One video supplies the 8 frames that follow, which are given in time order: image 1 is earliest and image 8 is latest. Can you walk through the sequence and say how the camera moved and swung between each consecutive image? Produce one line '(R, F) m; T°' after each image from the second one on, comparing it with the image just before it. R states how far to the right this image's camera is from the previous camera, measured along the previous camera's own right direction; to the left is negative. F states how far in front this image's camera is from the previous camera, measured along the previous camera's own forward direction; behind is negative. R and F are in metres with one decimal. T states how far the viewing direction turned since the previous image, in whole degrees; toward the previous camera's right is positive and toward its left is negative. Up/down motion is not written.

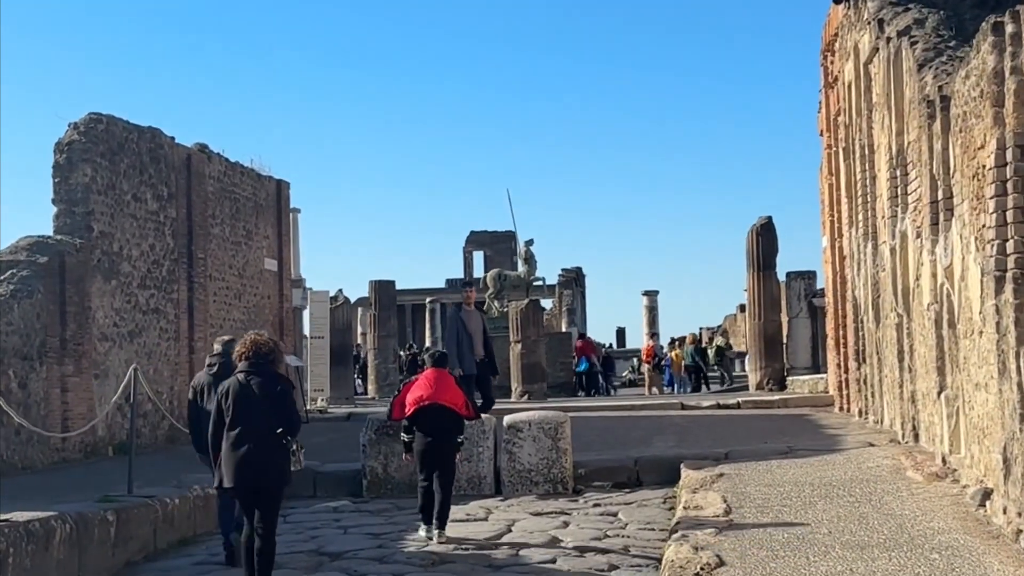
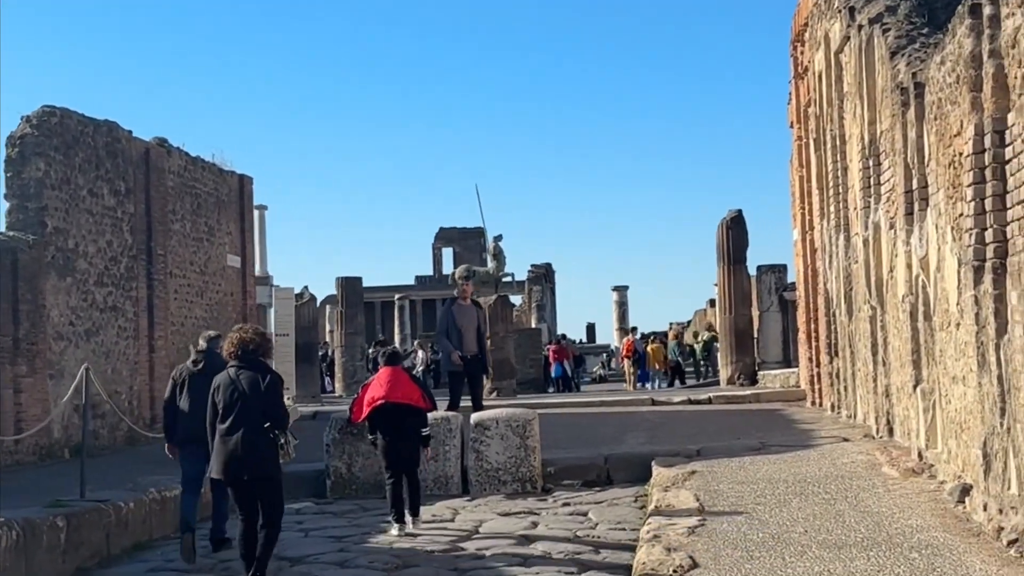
(0.0, +0.3) m; +1°
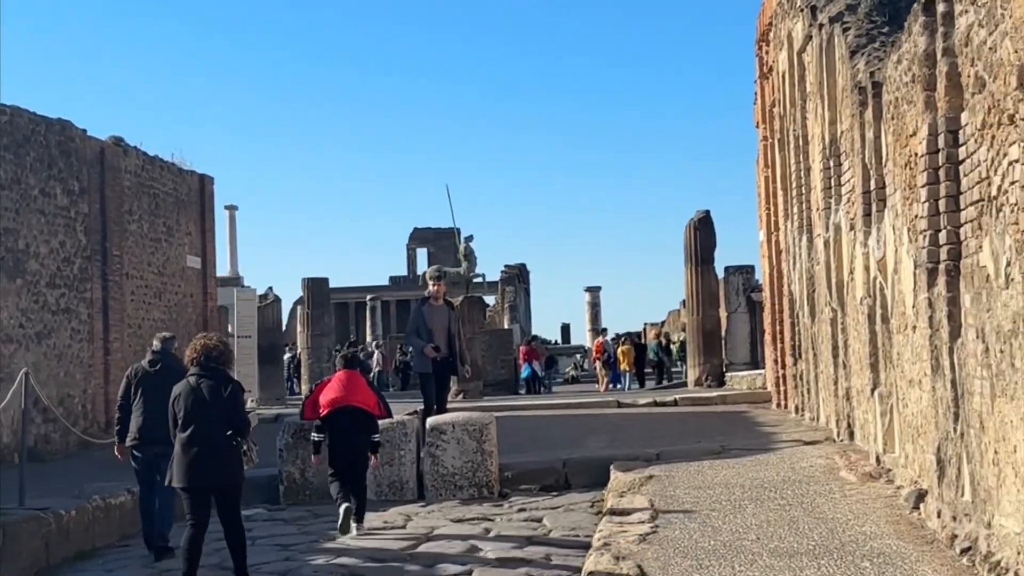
(+0.2, +0.2) m; +1°
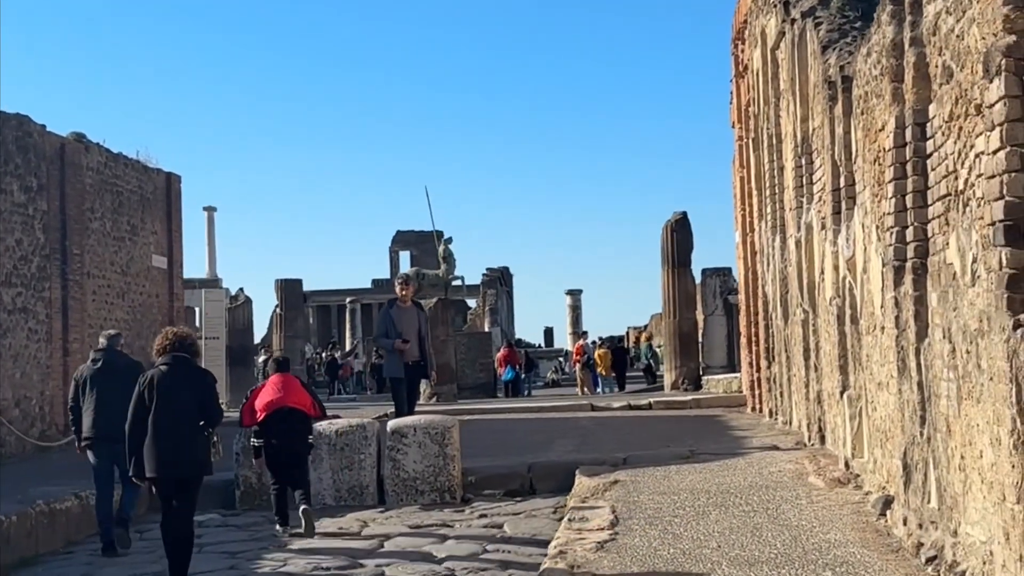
(+0.2, +0.3) m; +1°
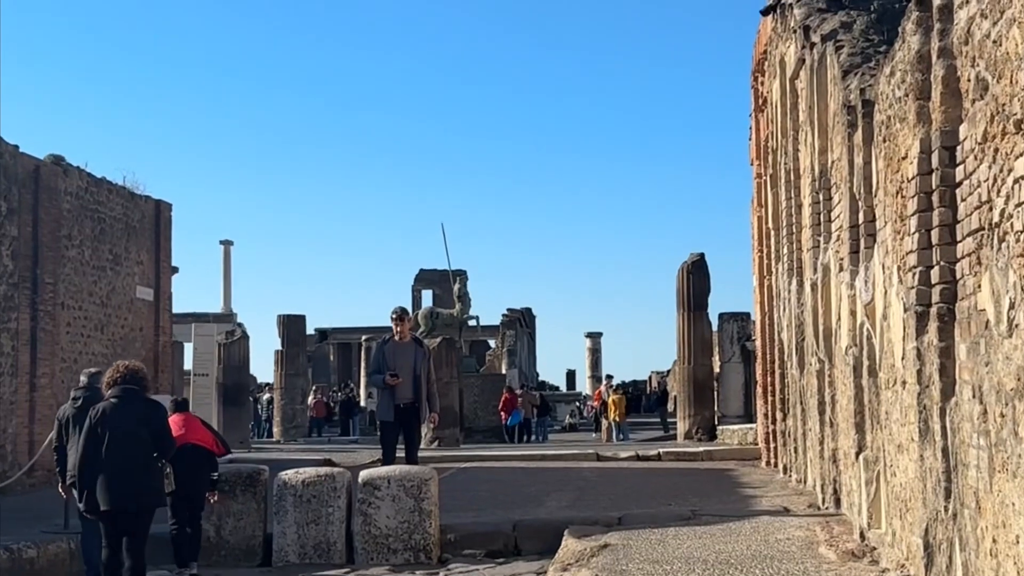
(+0.3, +0.9) m; -1°
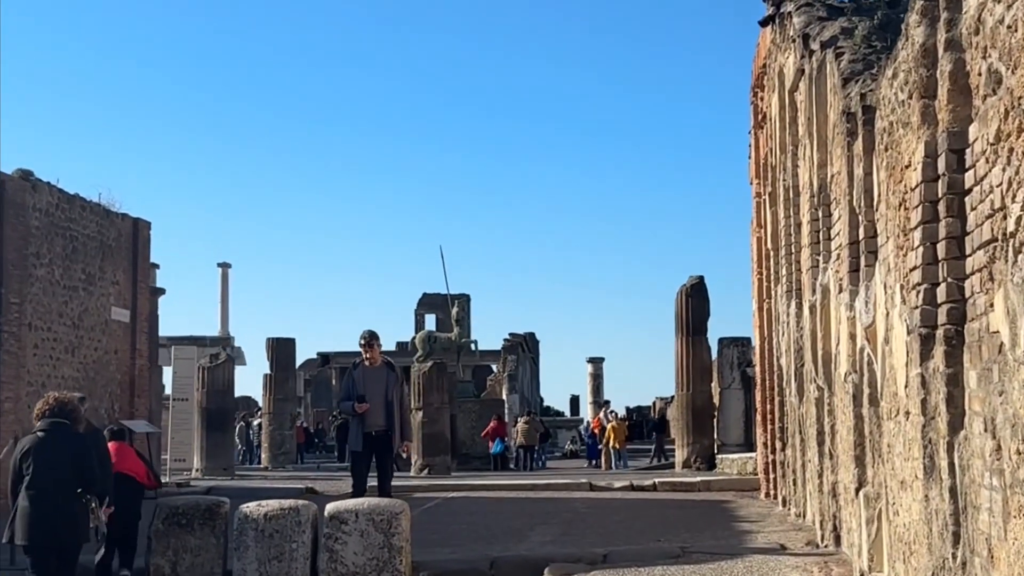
(+0.2, +0.6) m; 0°
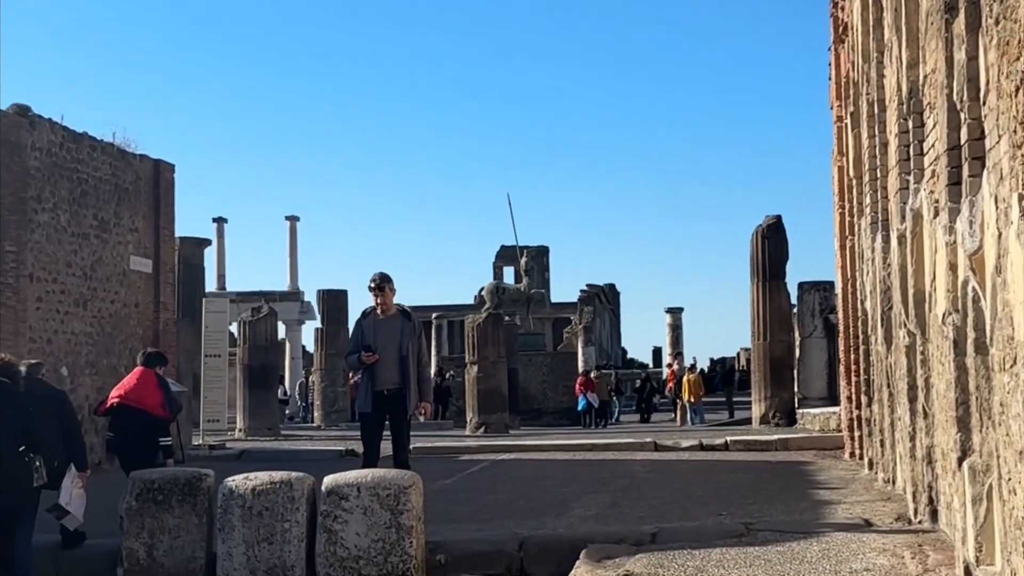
(+0.3, +1.4) m; -4°
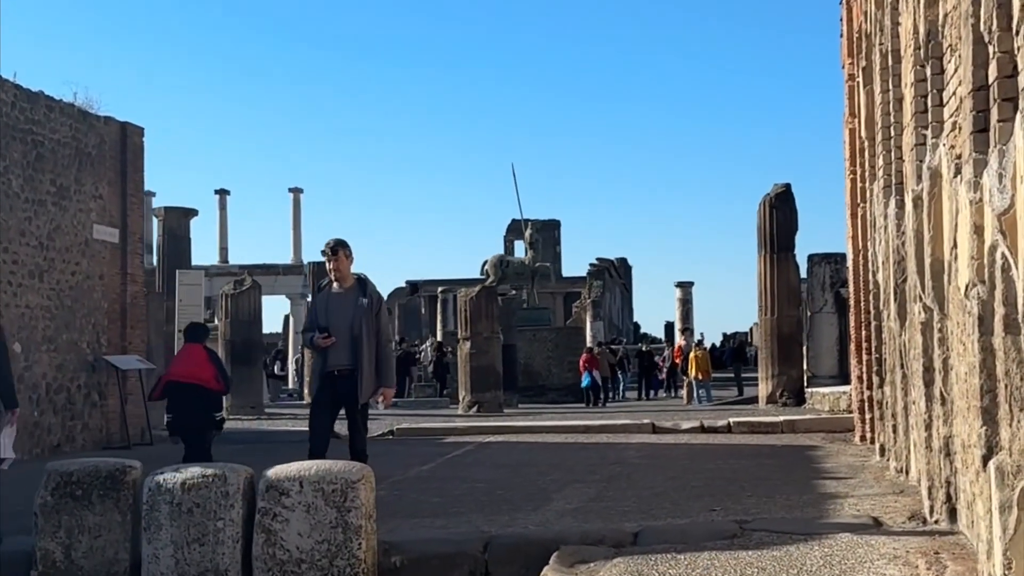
(+0.3, +0.9) m; -1°
